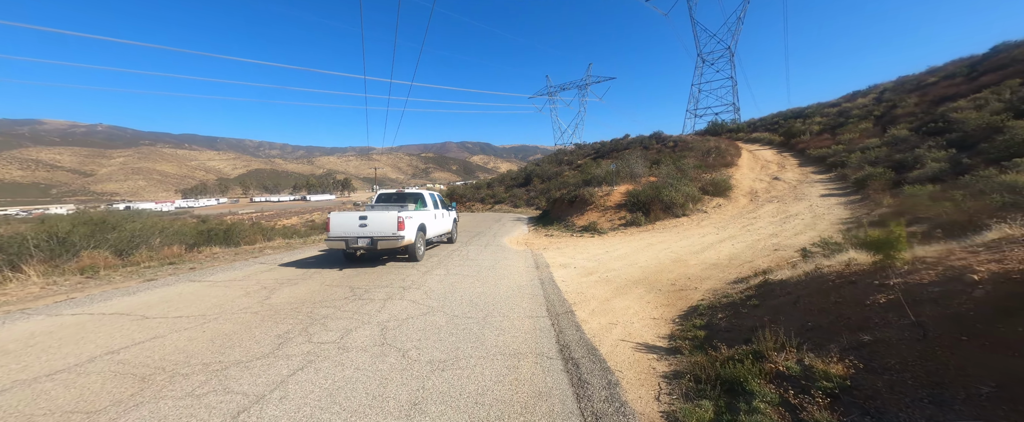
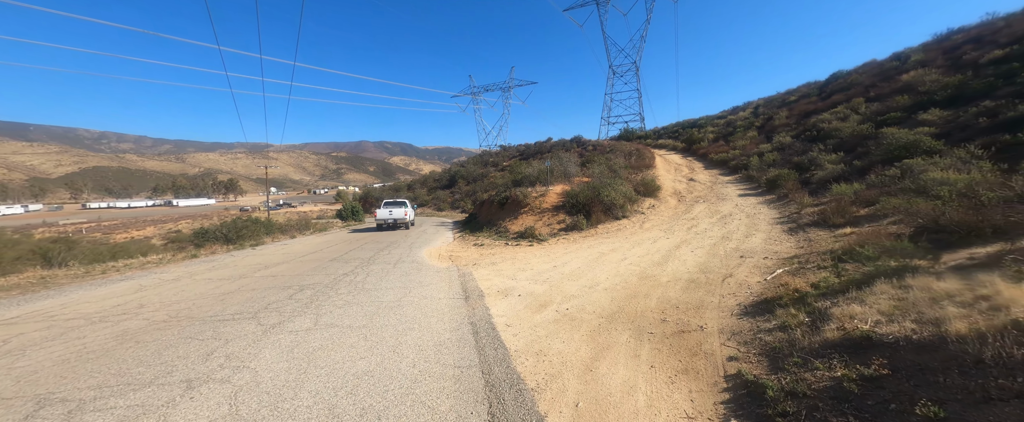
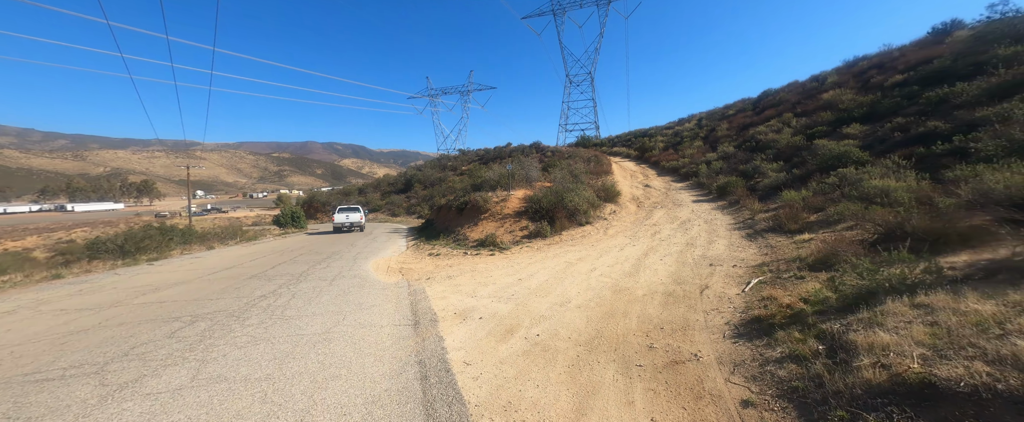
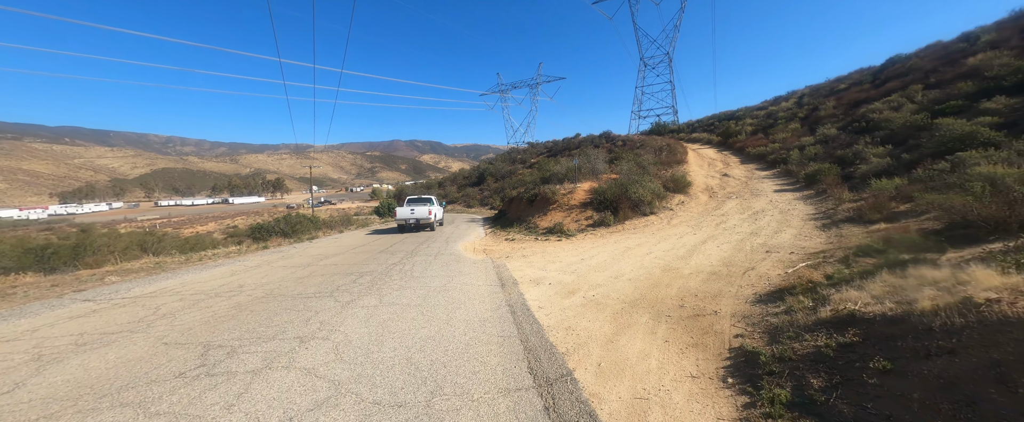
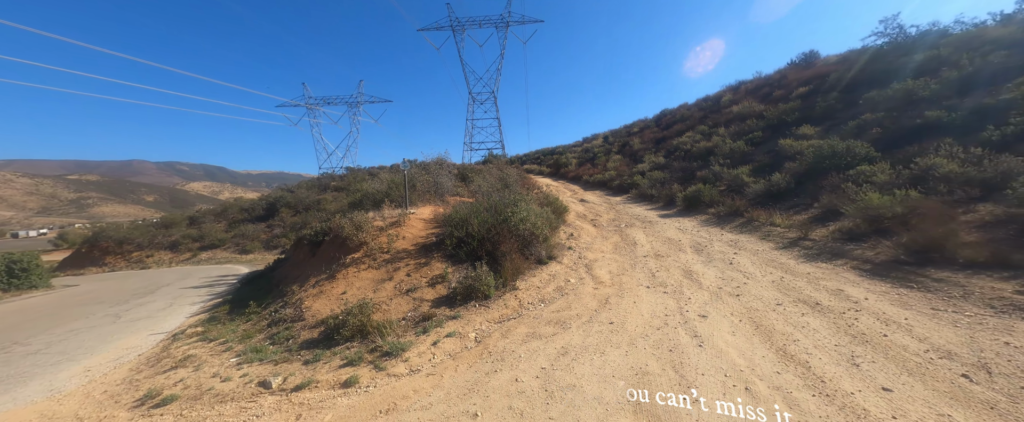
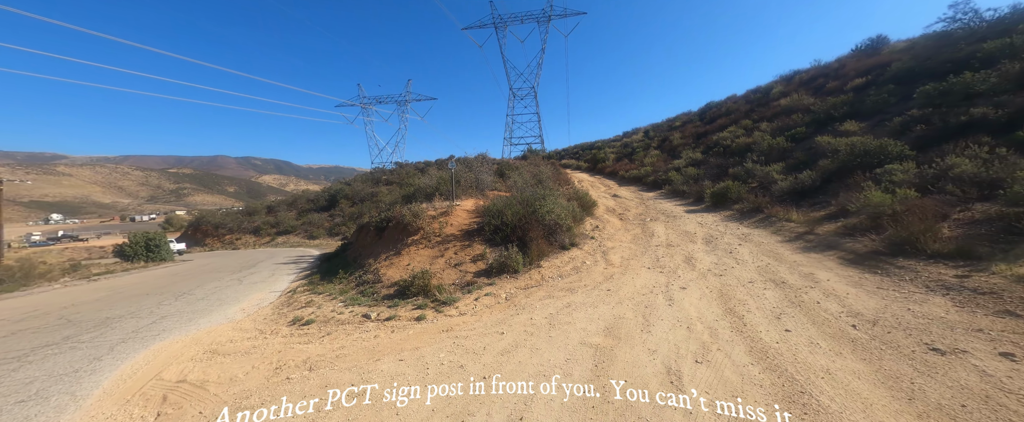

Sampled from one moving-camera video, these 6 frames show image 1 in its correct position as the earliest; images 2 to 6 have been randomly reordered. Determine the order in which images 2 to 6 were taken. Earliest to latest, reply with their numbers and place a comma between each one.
4, 2, 3, 6, 5
